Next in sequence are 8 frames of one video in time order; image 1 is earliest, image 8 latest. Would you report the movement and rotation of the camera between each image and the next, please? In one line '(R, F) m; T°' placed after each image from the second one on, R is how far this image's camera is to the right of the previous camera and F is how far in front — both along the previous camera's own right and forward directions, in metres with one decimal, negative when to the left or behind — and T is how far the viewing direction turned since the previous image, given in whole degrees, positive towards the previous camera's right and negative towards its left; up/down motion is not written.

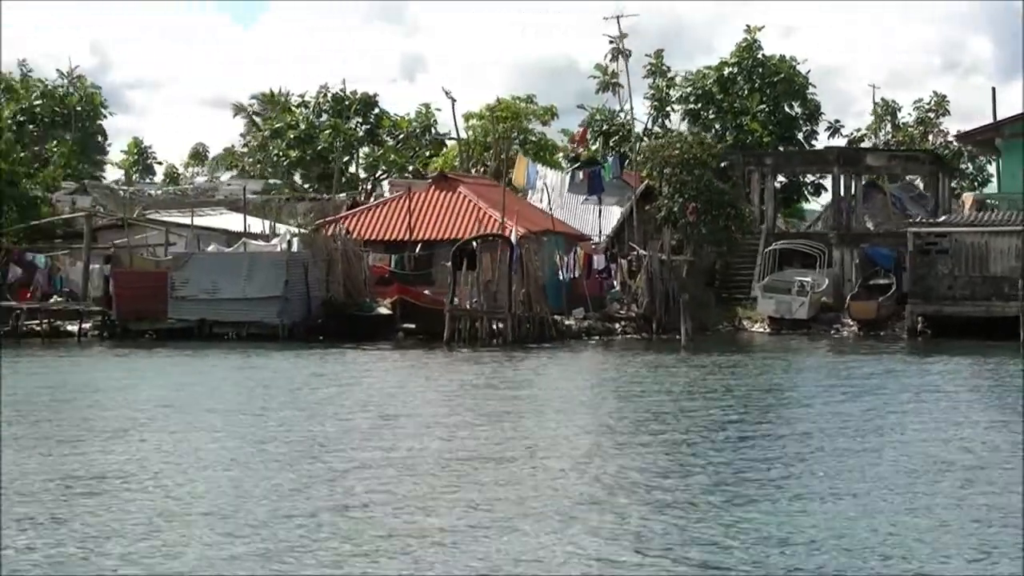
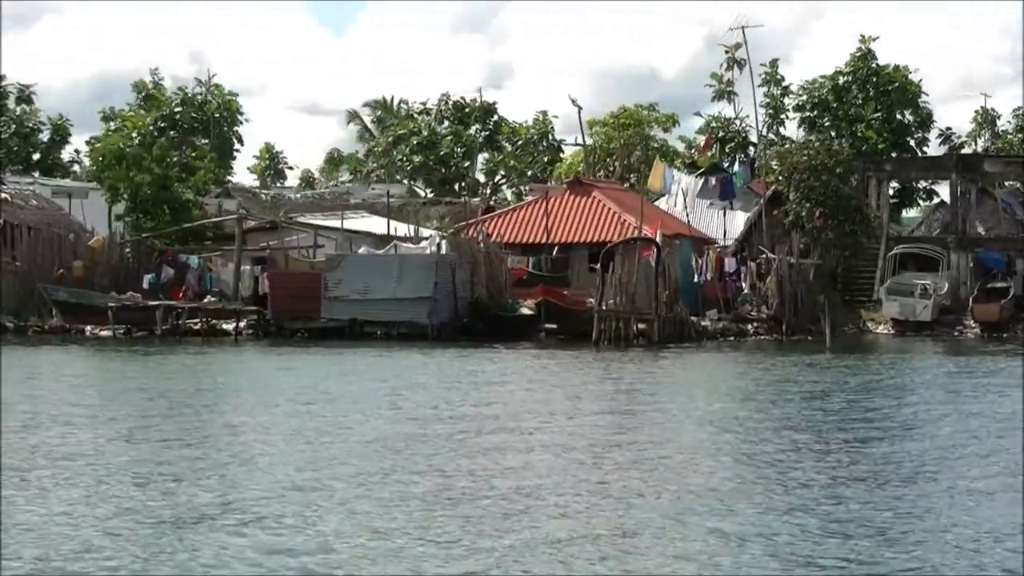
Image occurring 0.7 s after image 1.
(-1.2, -0.9) m; -1°
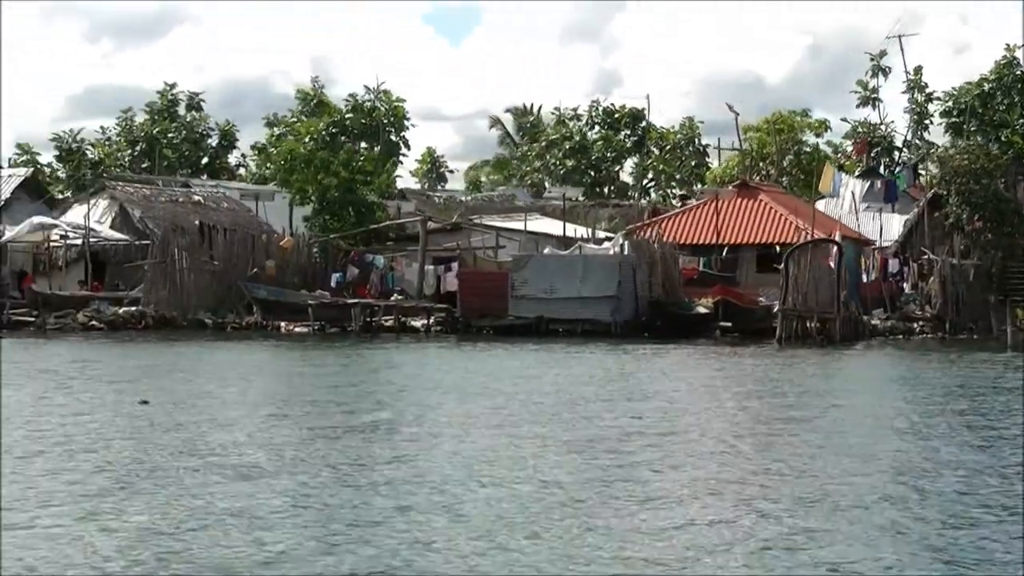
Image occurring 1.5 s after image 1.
(-1.6, -1.1) m; -2°
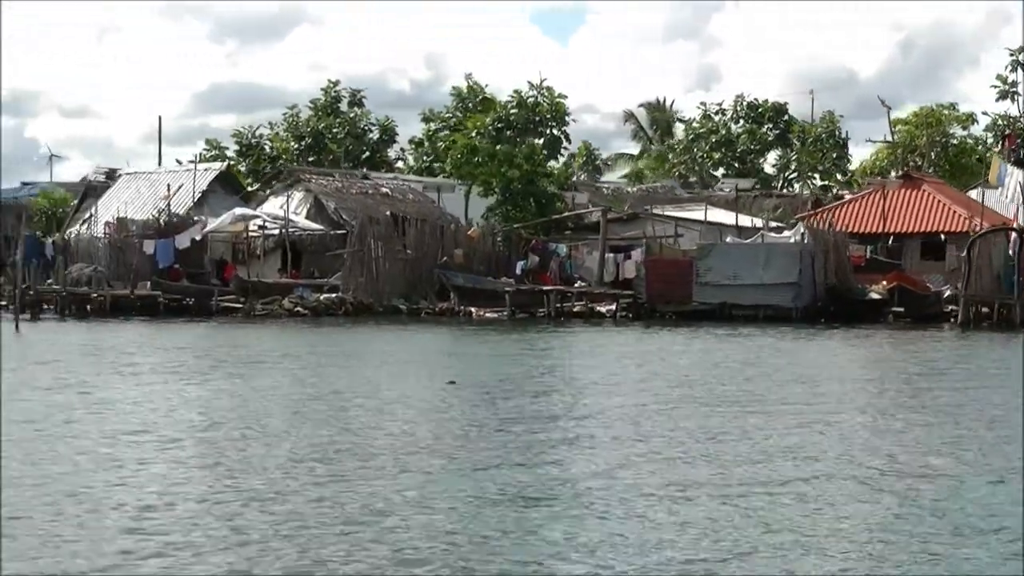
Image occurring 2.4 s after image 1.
(-2.1, -1.3) m; -1°
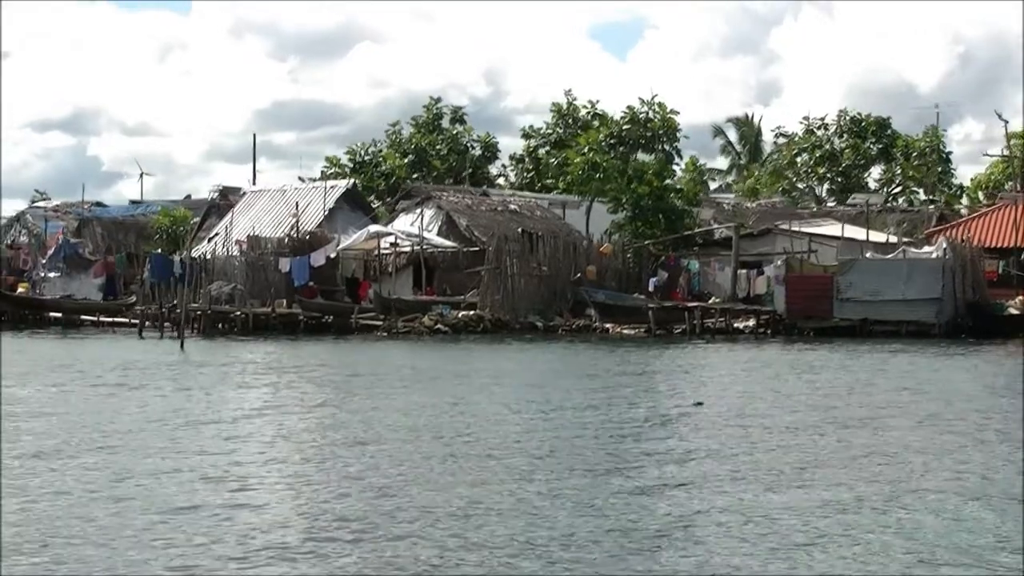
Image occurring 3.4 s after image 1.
(-2.0, 0.0) m; 0°
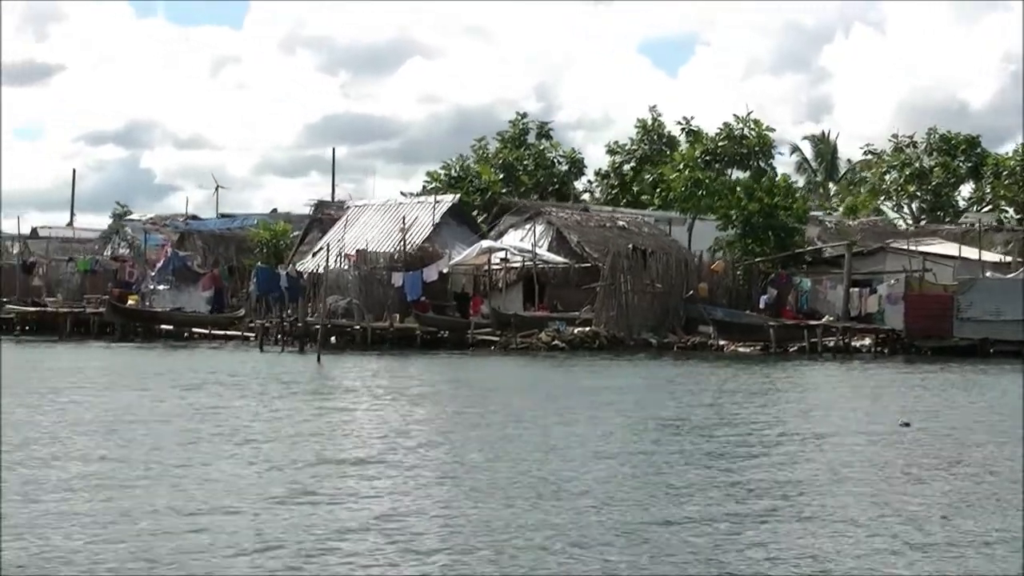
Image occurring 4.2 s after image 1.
(-1.7, +0.1) m; 0°
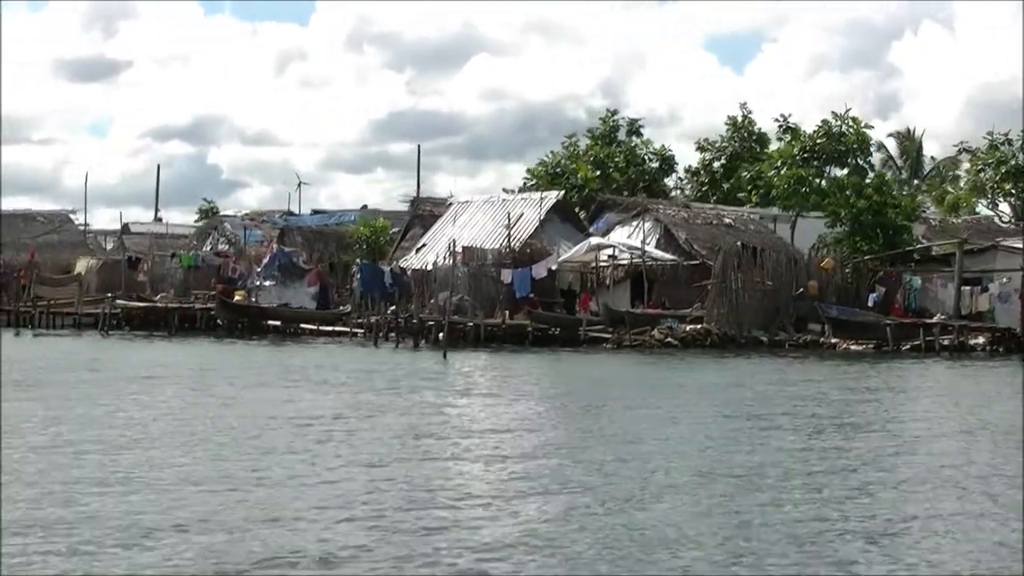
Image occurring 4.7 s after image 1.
(-1.1, +0.1) m; -1°
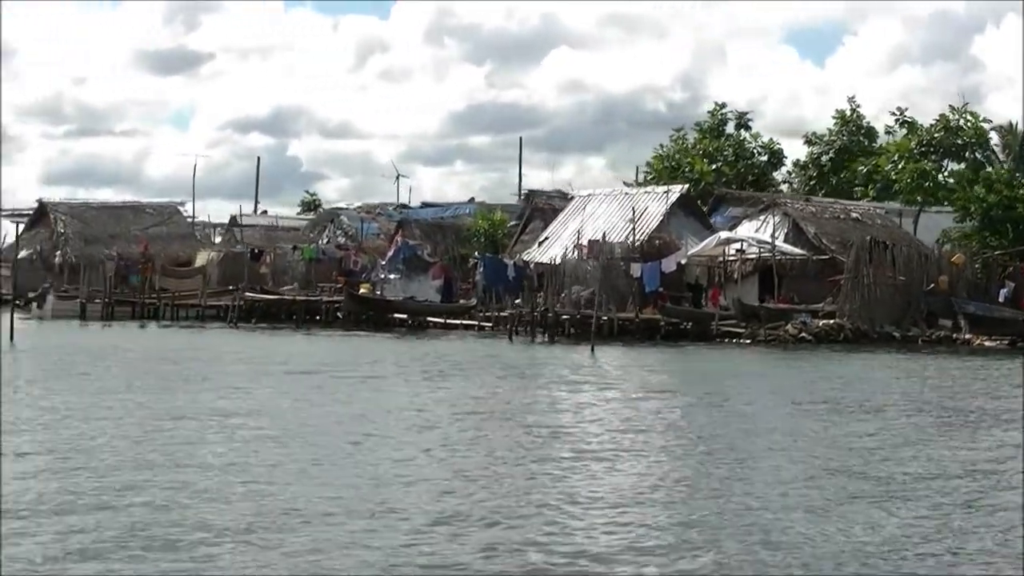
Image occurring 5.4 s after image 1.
(-1.3, +0.1) m; -1°
